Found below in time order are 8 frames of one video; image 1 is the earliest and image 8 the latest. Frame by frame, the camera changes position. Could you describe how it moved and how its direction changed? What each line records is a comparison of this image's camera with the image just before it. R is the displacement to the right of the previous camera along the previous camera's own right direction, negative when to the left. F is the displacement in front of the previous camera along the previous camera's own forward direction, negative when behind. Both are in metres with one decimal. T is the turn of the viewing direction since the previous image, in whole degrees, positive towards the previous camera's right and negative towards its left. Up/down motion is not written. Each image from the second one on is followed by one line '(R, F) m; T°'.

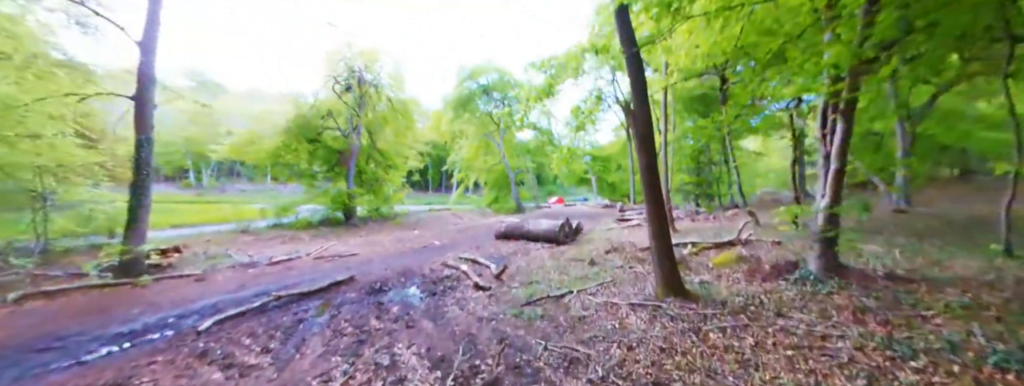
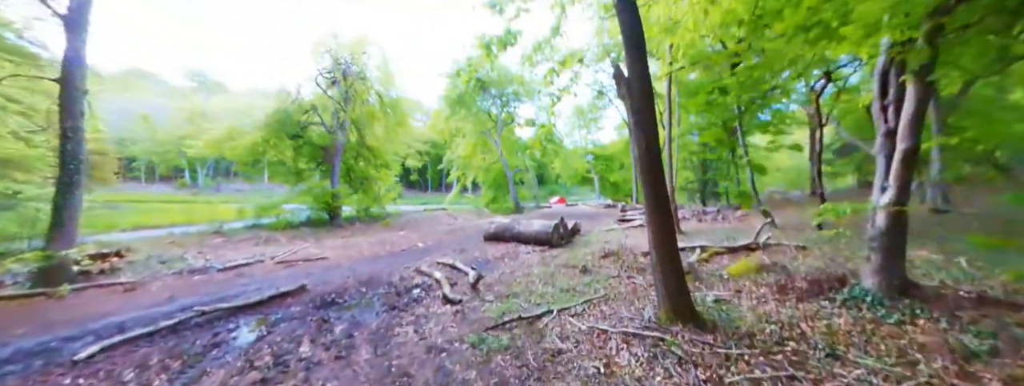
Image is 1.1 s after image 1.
(+0.4, +0.9) m; -1°
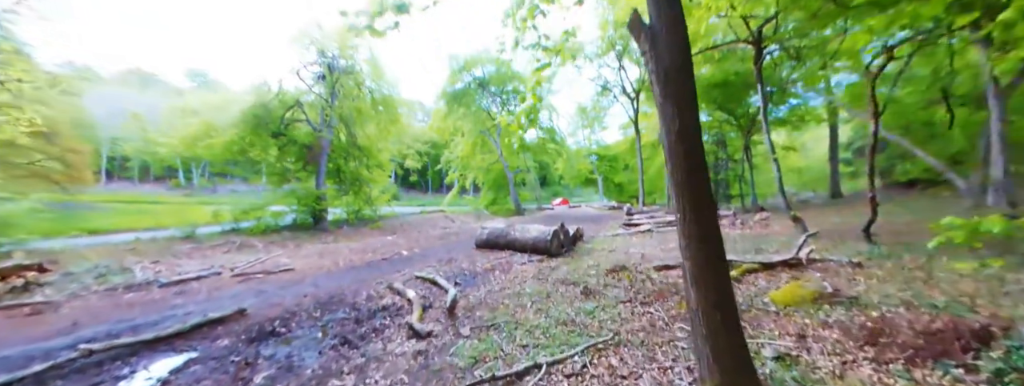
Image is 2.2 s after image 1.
(+0.2, +1.0) m; -1°
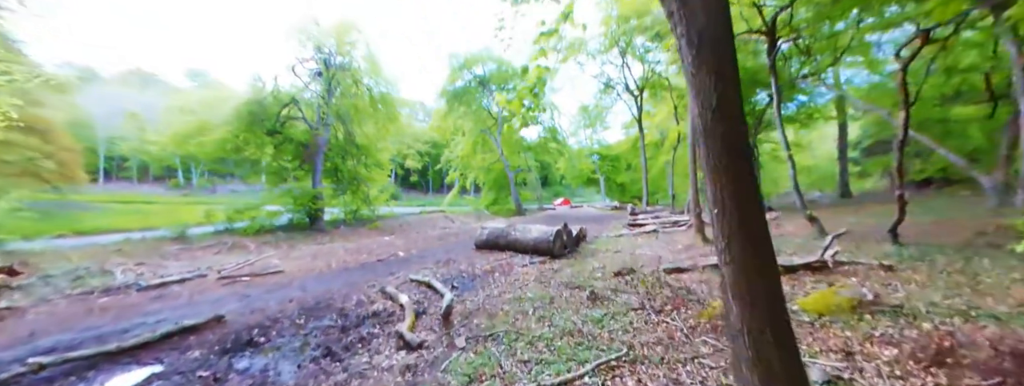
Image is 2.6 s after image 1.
(0.0, +0.4) m; 0°
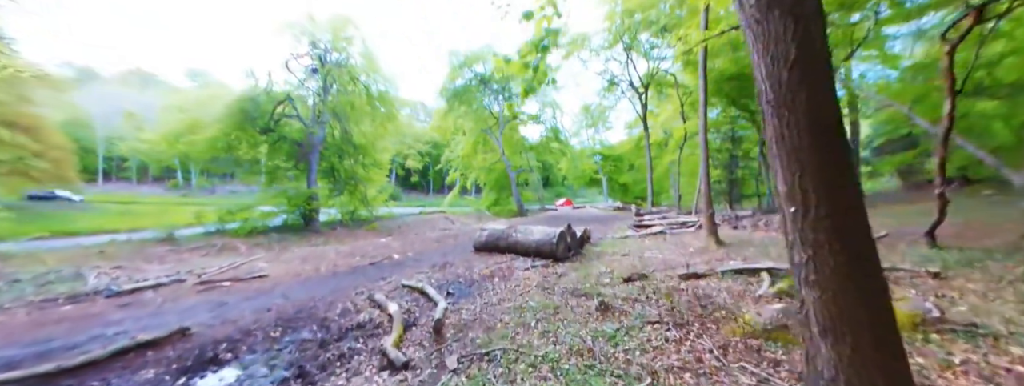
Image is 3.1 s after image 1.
(0.0, +0.4) m; 0°
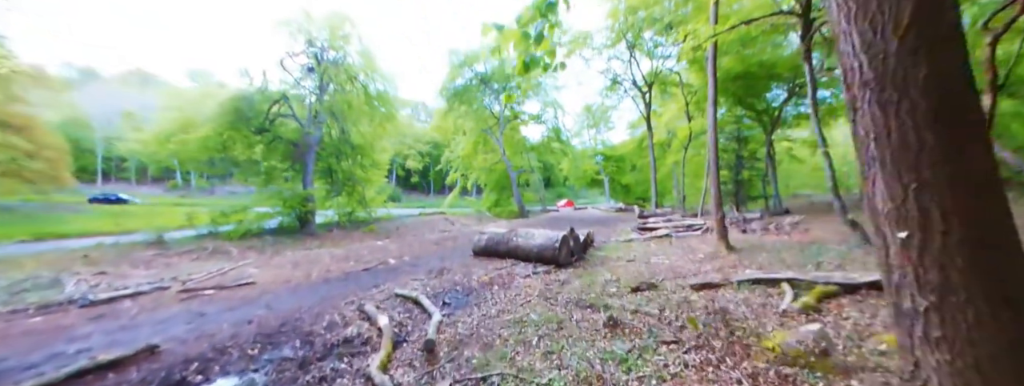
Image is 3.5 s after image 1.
(0.0, +0.3) m; 0°
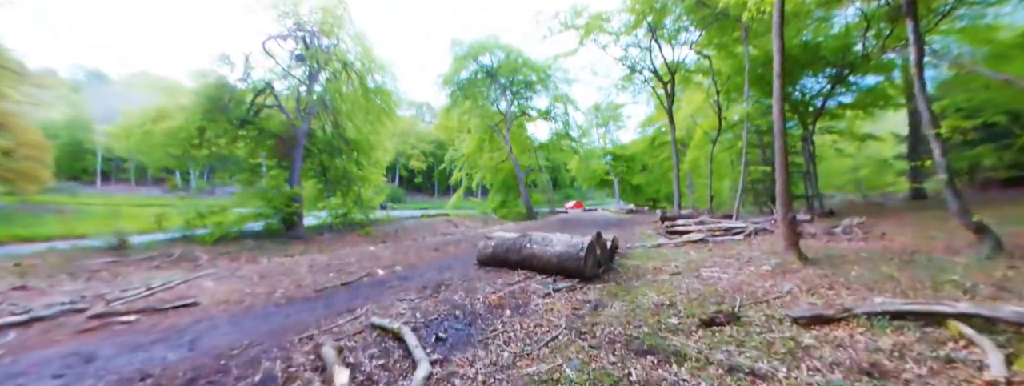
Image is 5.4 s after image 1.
(-0.1, +1.4) m; -1°
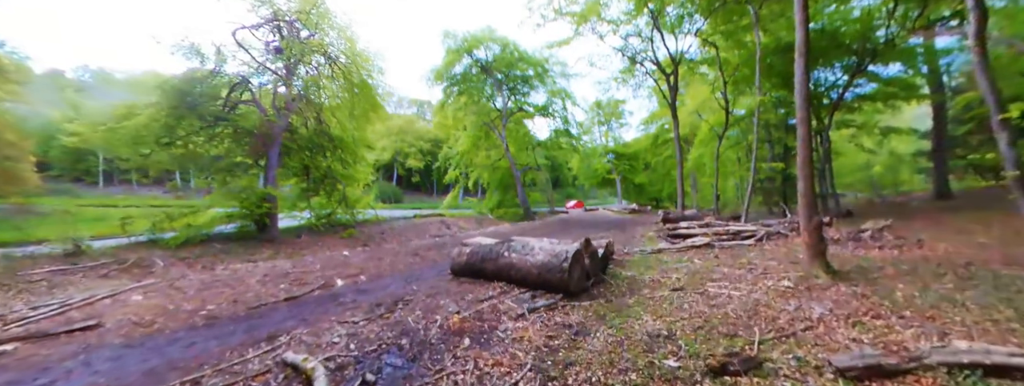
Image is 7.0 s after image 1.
(+0.4, +0.9) m; -1°
